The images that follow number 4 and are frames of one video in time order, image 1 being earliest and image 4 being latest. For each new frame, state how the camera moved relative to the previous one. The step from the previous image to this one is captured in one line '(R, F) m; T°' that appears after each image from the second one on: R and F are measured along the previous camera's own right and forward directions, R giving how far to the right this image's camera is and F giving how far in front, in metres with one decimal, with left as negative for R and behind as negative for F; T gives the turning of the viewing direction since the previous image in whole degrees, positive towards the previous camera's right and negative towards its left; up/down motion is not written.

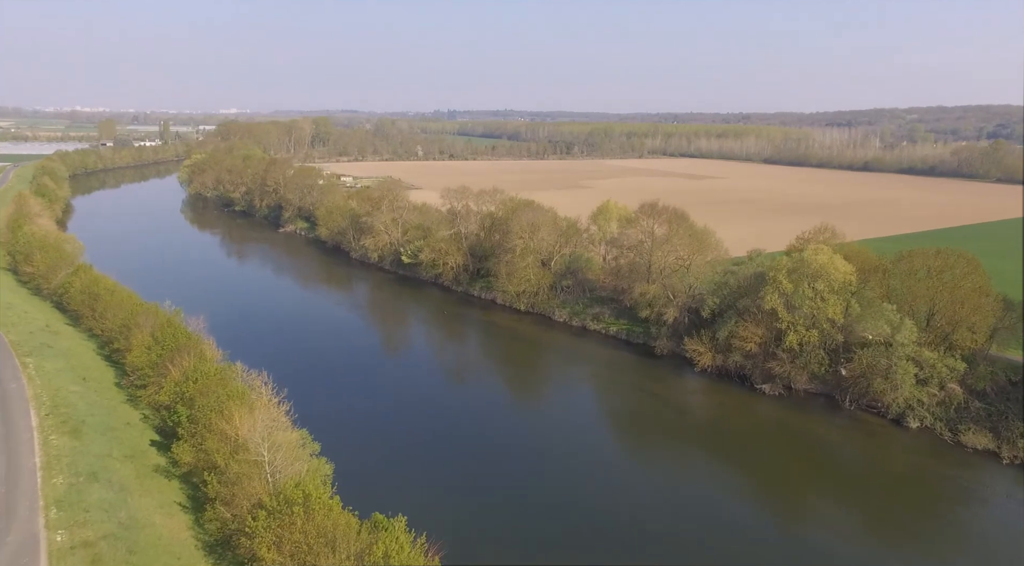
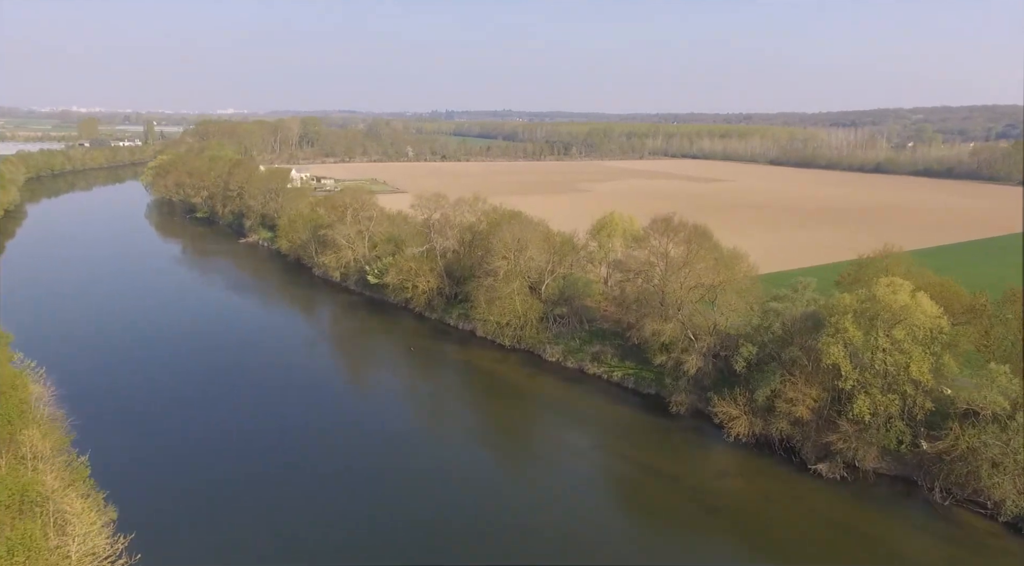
(+0.6, +5.9) m; 0°
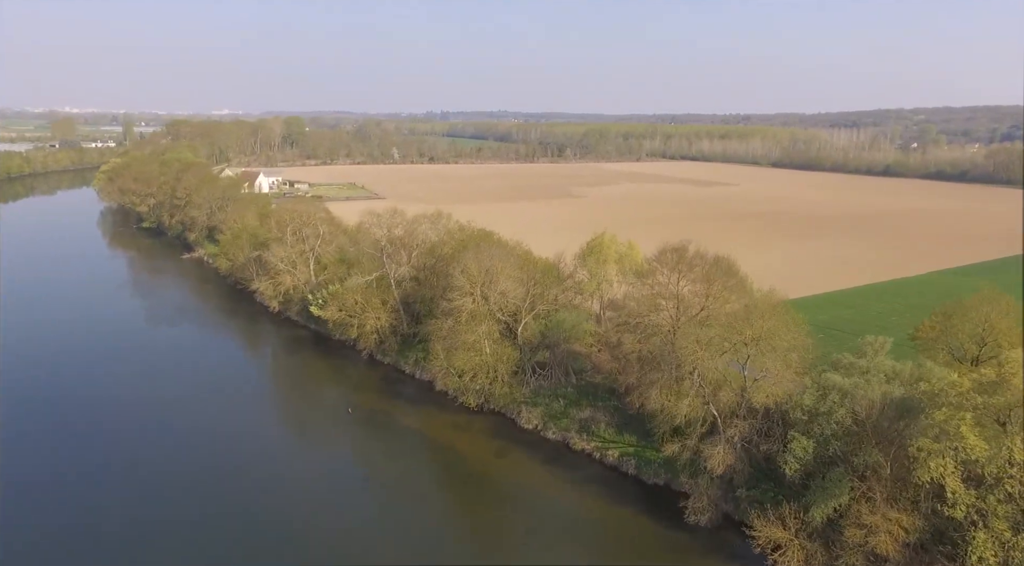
(+0.8, +5.9) m; 0°
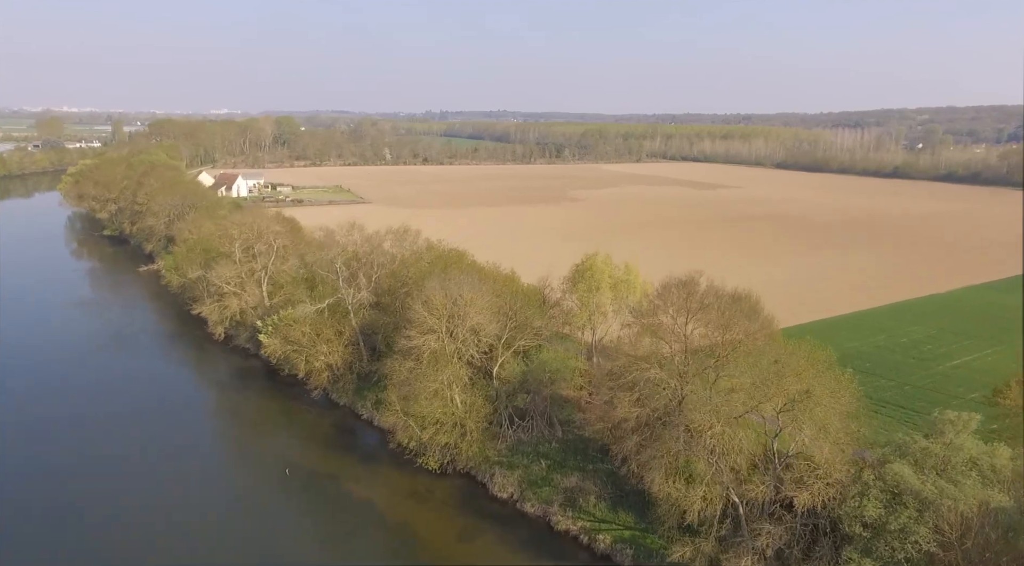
(+0.6, +3.7) m; 0°
